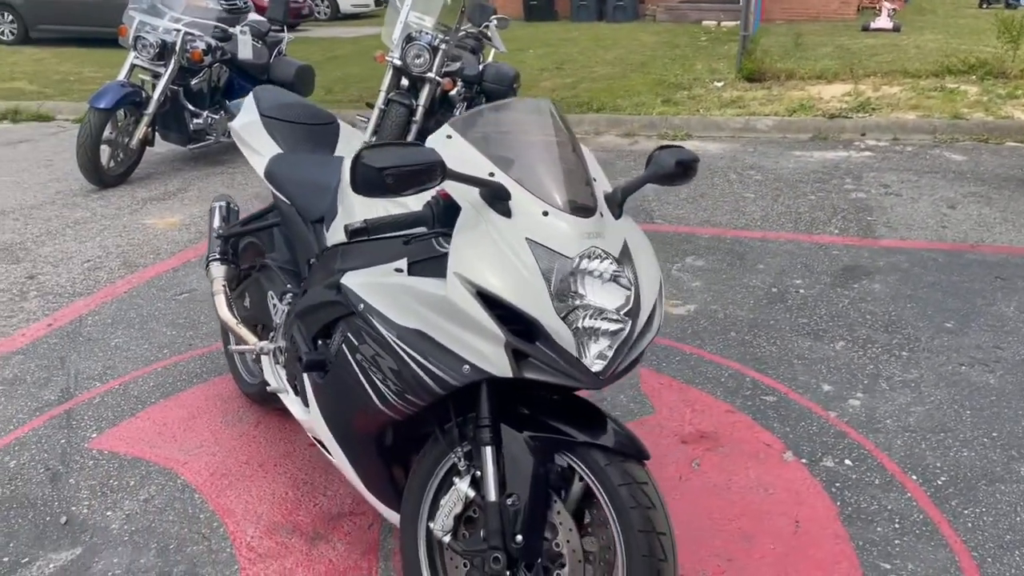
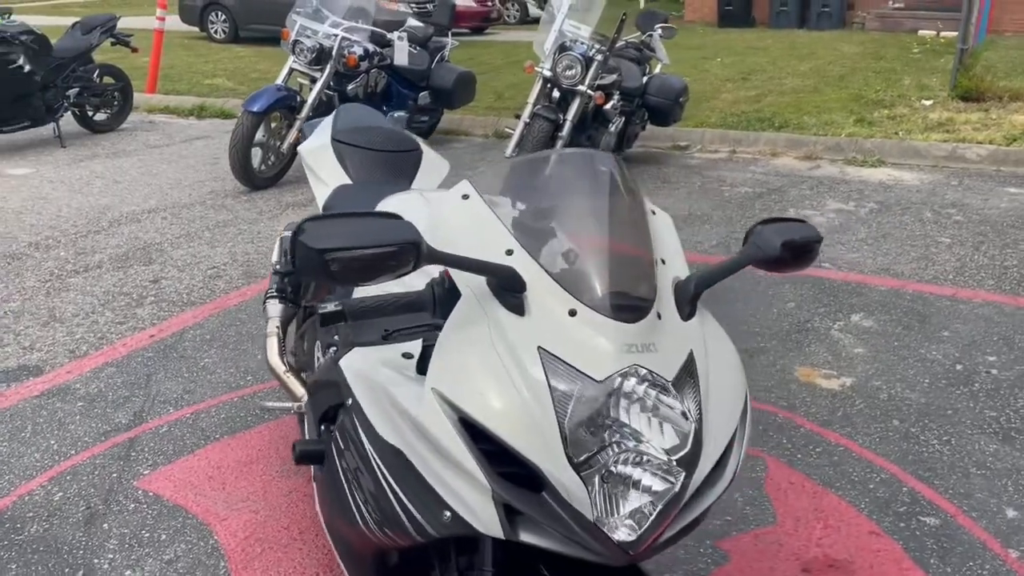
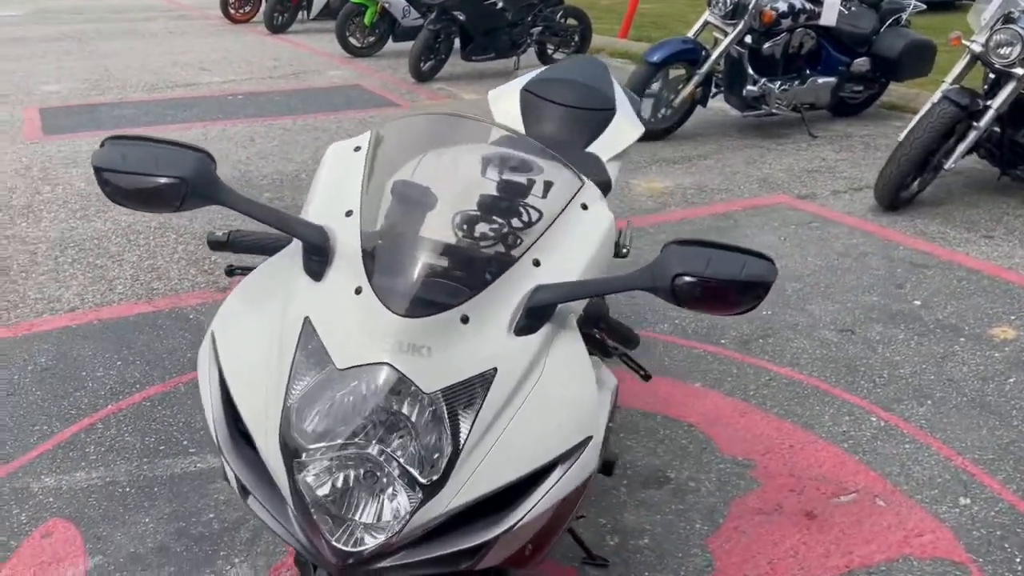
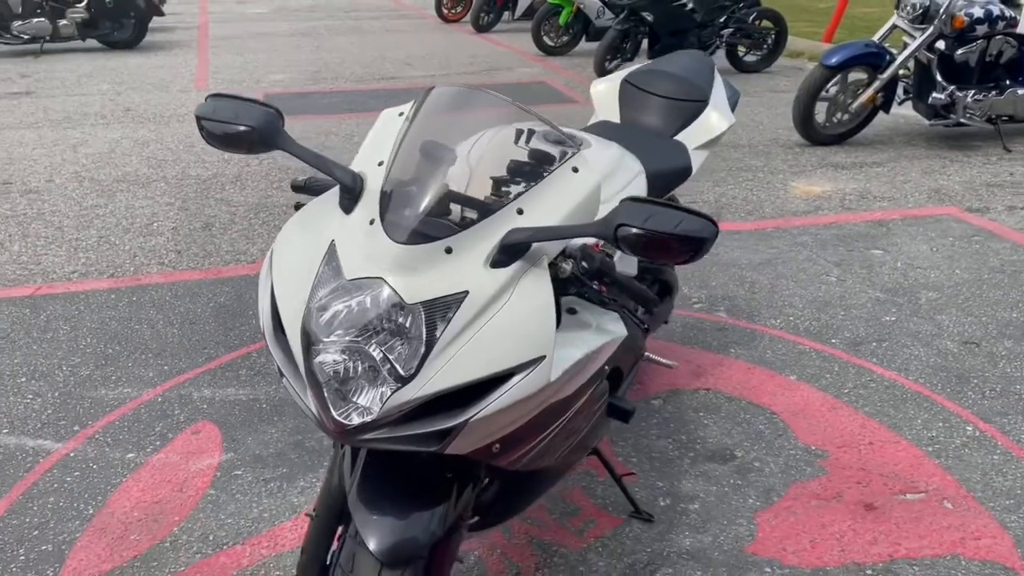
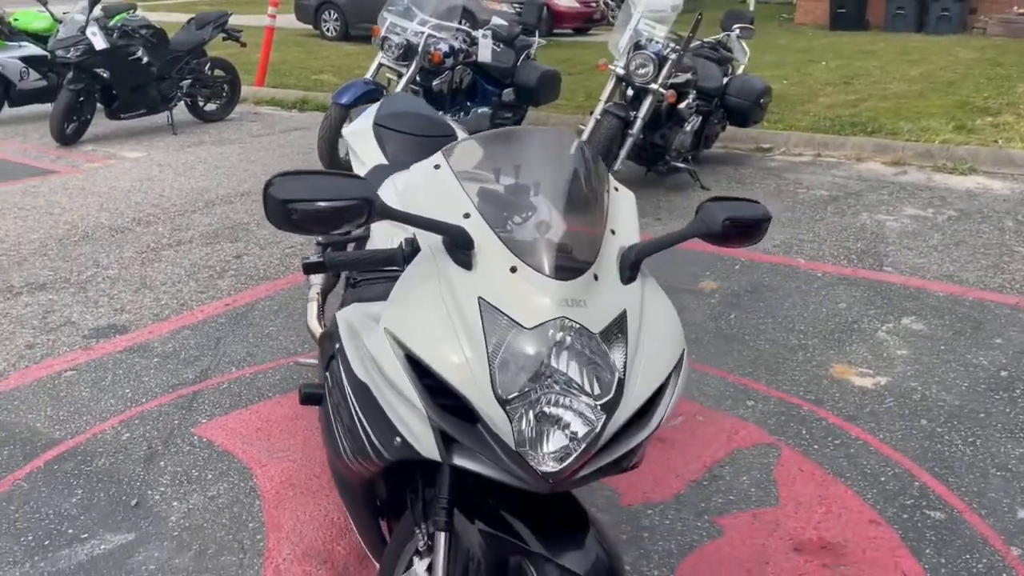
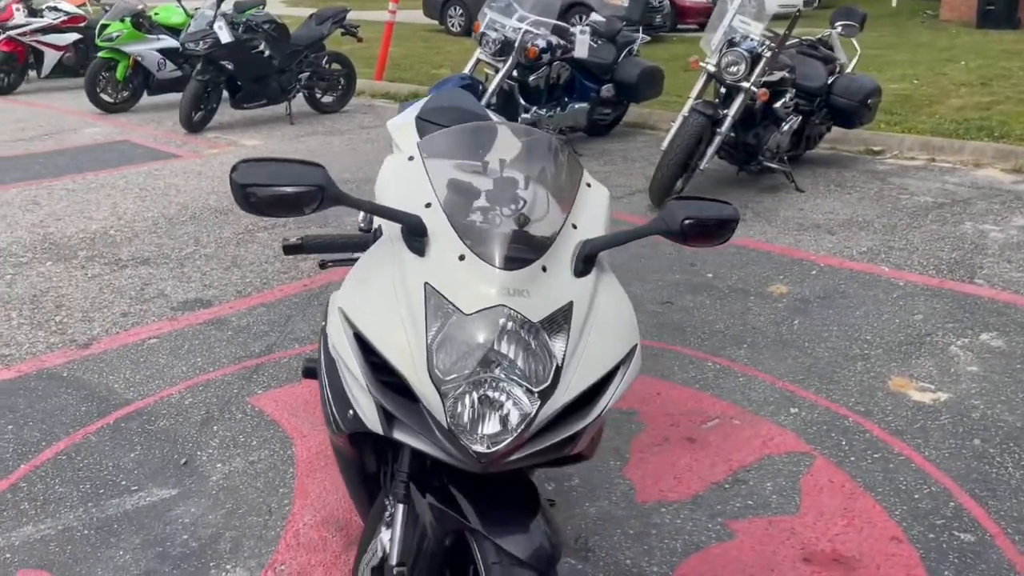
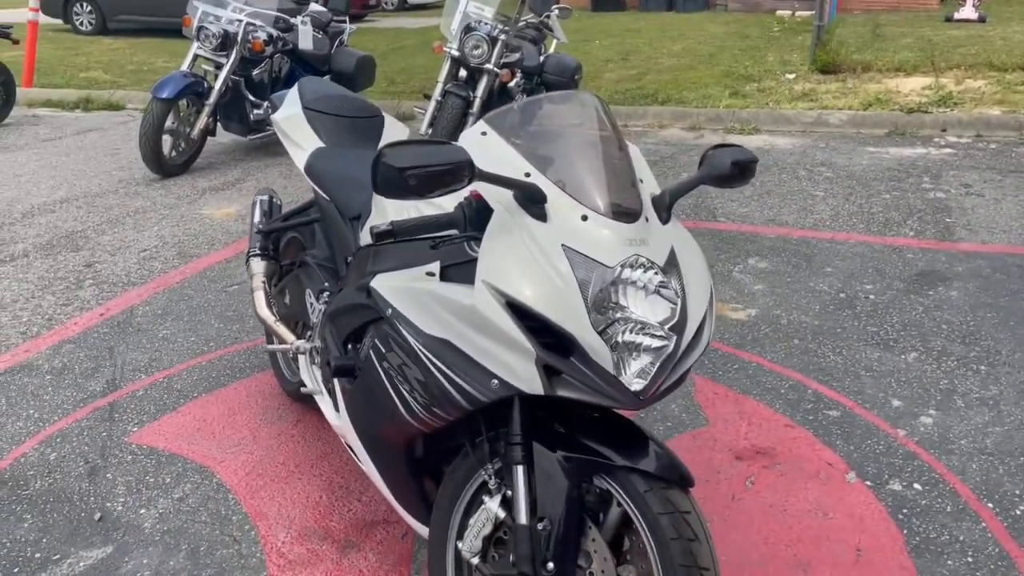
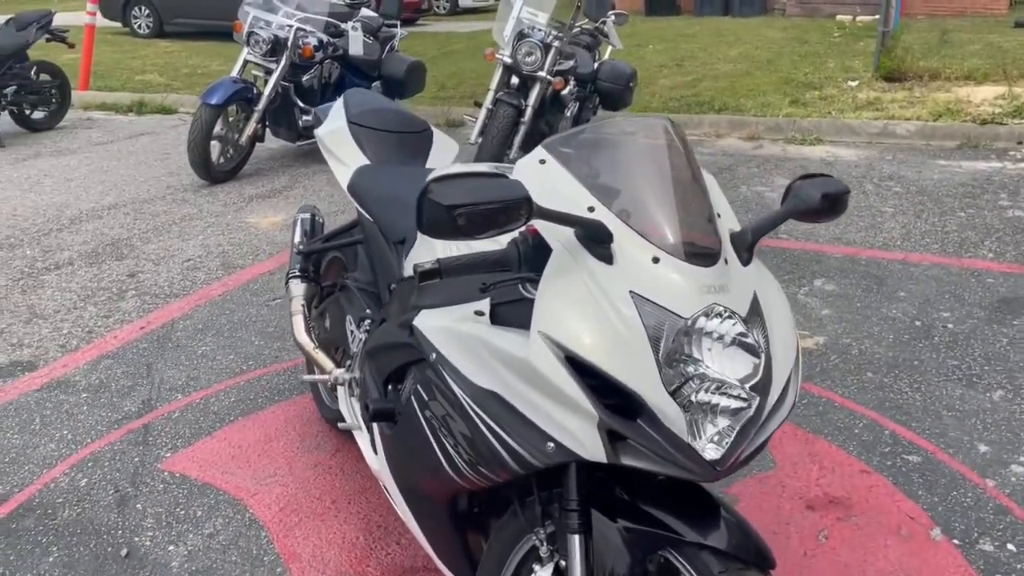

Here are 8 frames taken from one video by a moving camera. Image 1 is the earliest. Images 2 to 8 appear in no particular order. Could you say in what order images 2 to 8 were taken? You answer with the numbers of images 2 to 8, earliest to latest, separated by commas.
7, 8, 2, 5, 6, 3, 4
